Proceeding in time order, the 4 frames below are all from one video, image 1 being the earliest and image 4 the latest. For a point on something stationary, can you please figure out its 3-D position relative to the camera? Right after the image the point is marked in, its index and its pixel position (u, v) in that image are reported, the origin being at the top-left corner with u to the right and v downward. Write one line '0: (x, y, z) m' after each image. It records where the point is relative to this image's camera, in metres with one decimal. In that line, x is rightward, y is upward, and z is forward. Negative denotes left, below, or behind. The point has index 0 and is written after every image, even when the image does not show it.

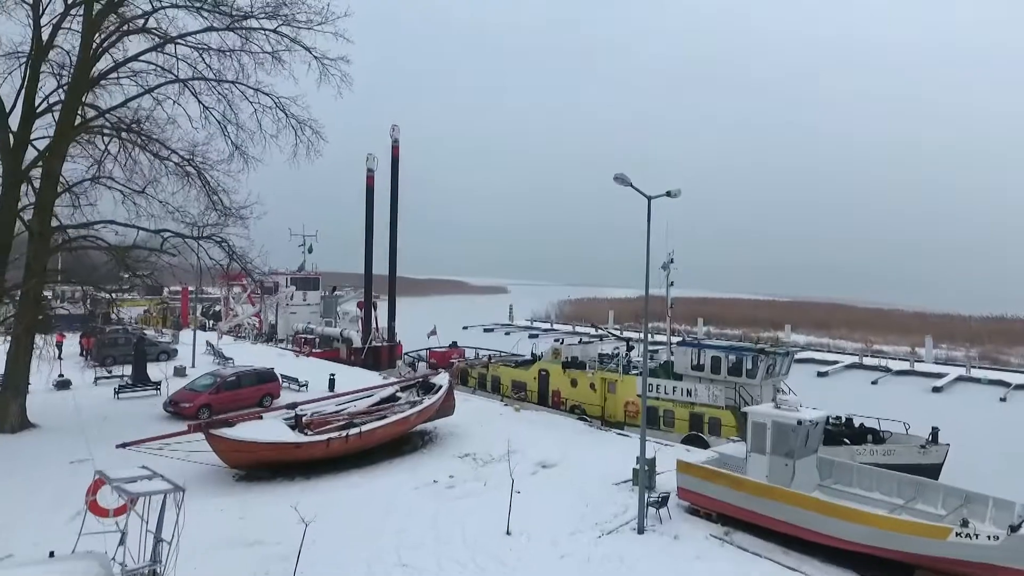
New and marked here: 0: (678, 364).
0: (+3.3, -1.5, +12.8) m
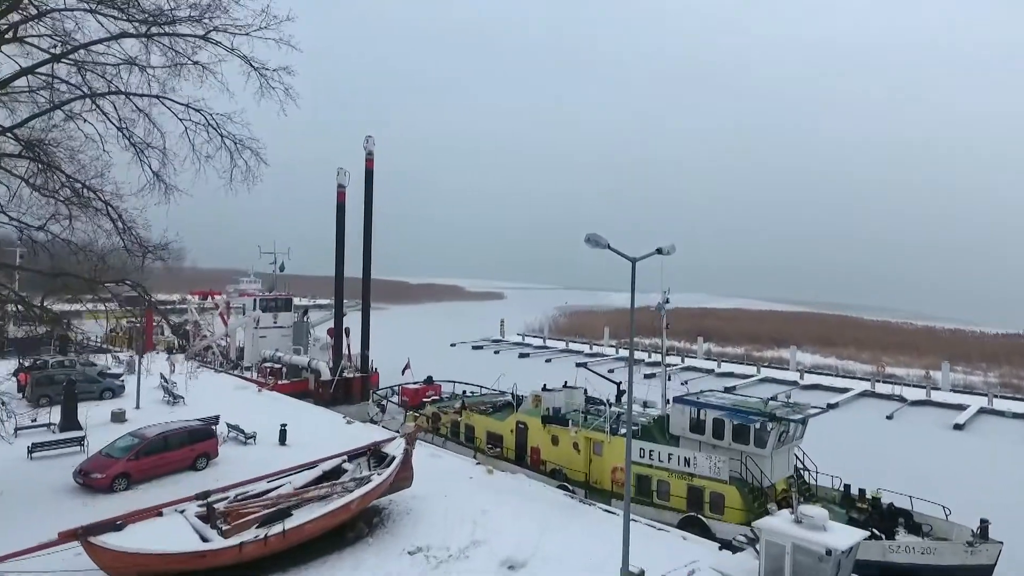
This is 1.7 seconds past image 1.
0: (+2.8, -2.3, +11.0) m
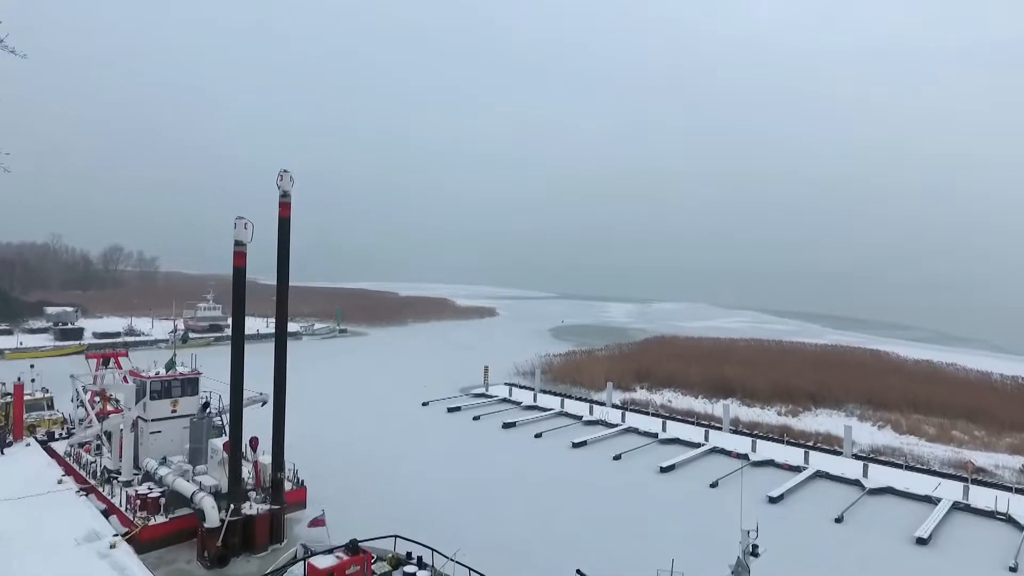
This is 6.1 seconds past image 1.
0: (+2.2, -4.6, +5.1) m
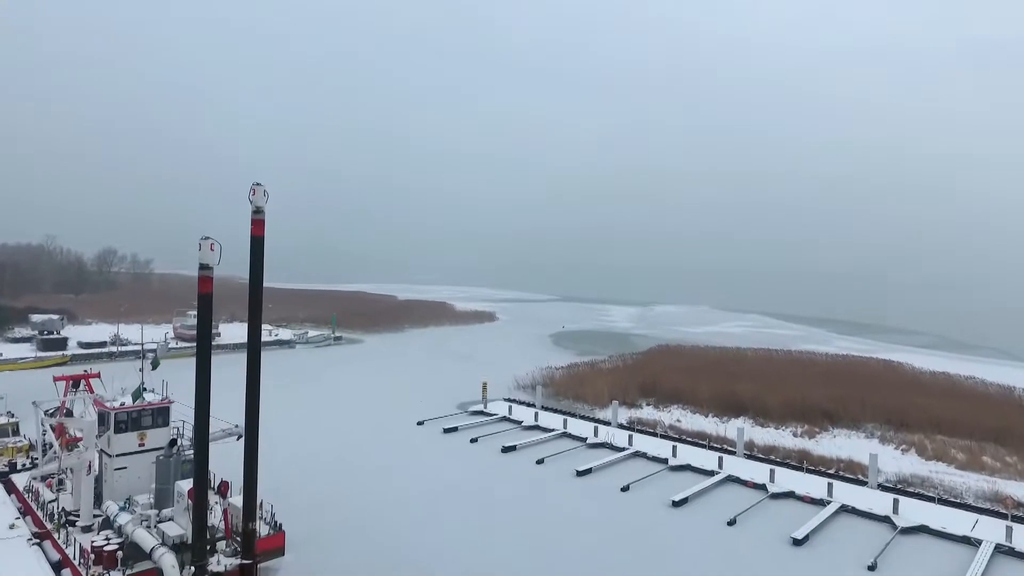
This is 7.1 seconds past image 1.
0: (+2.2, -5.1, +3.5) m
